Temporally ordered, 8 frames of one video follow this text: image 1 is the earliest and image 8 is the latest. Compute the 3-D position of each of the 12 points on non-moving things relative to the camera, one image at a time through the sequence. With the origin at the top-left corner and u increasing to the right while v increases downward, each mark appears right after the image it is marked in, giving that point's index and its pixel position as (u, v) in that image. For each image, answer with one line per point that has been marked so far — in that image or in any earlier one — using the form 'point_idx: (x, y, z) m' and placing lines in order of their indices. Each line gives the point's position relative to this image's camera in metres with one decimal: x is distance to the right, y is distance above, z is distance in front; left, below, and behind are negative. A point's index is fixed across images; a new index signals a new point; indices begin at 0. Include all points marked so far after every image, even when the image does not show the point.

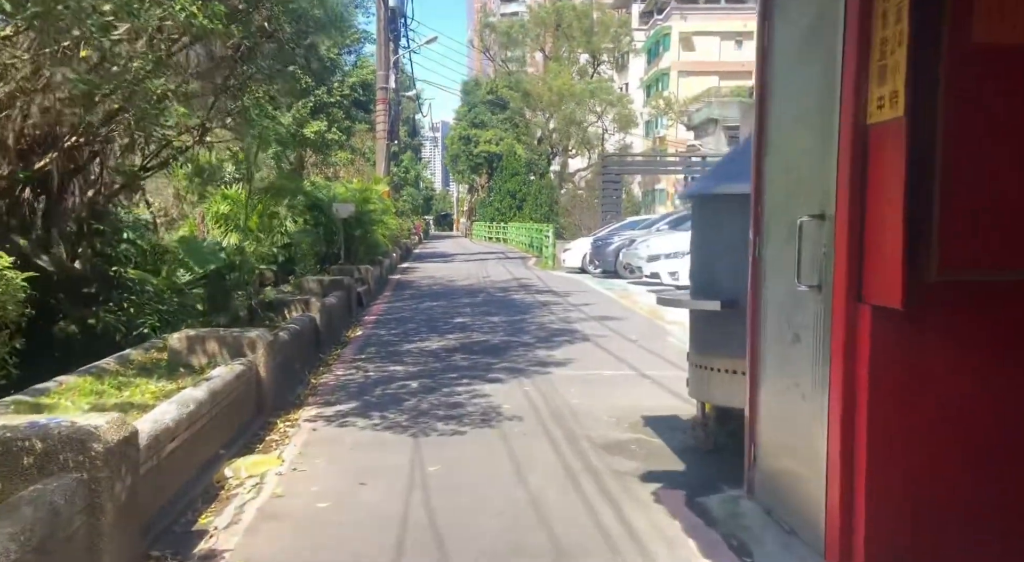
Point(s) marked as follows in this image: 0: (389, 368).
0: (-1.4, -1.0, +9.7) m
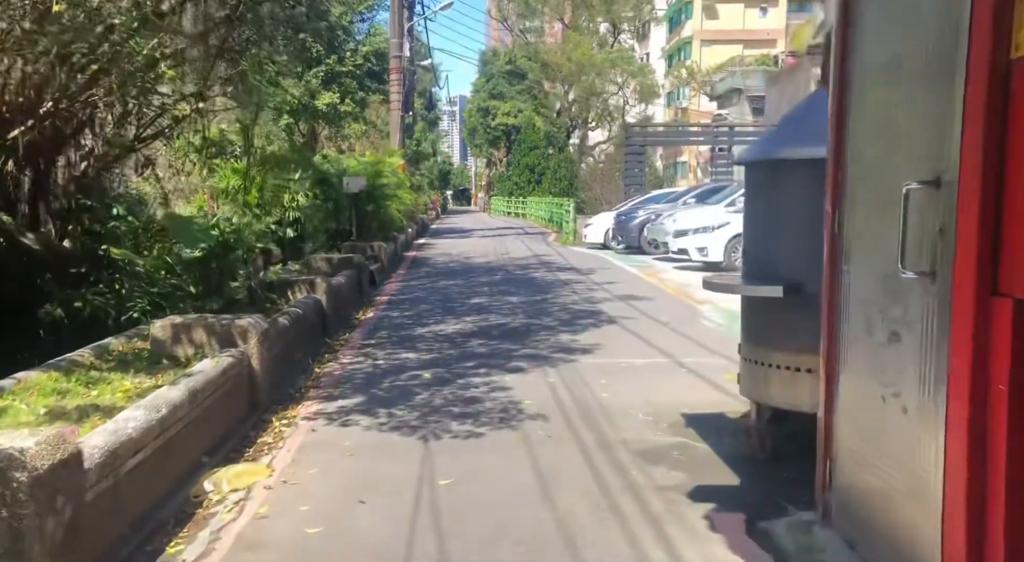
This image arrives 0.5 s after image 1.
0: (-1.1, -0.8, +8.9) m
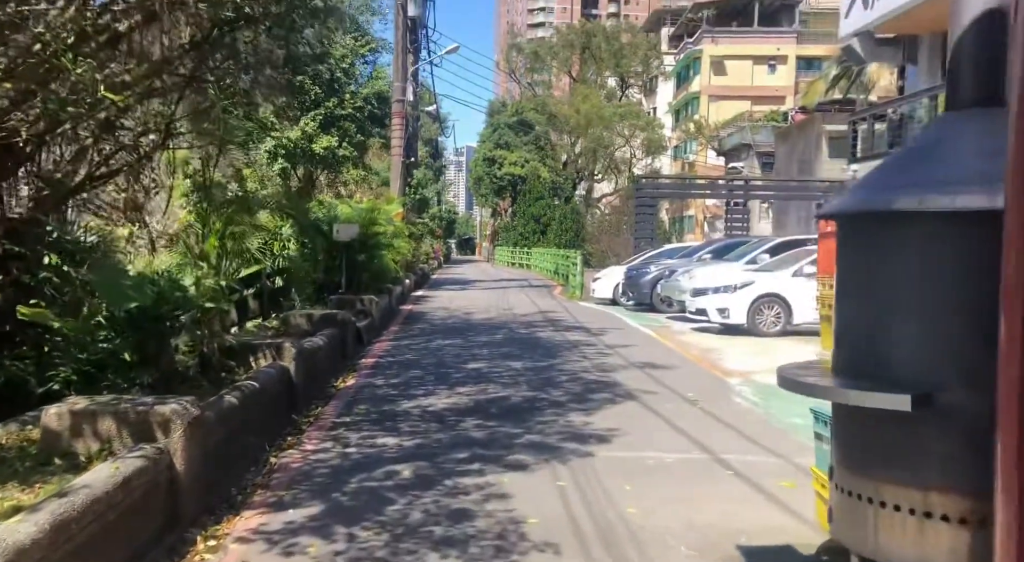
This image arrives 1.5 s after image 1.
0: (-1.1, -1.3, +7.4) m
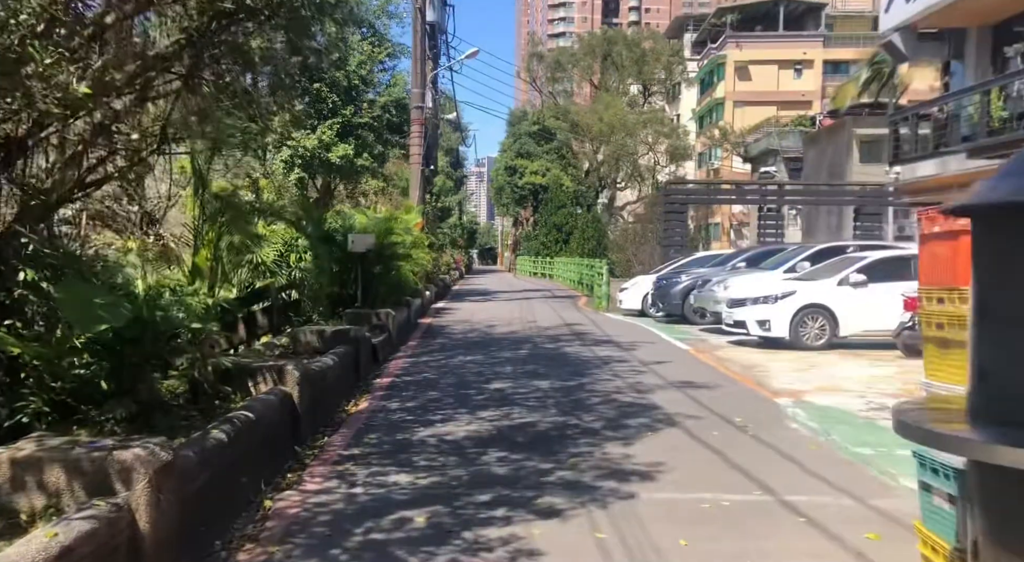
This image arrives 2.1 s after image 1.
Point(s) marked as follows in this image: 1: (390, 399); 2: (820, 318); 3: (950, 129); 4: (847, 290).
0: (-0.9, -1.5, +6.5) m
1: (-1.4, -1.3, +9.9) m
2: (+5.3, -0.6, +15.0) m
3: (+9.3, +3.2, +18.6) m
4: (+5.7, -0.2, +14.9) m
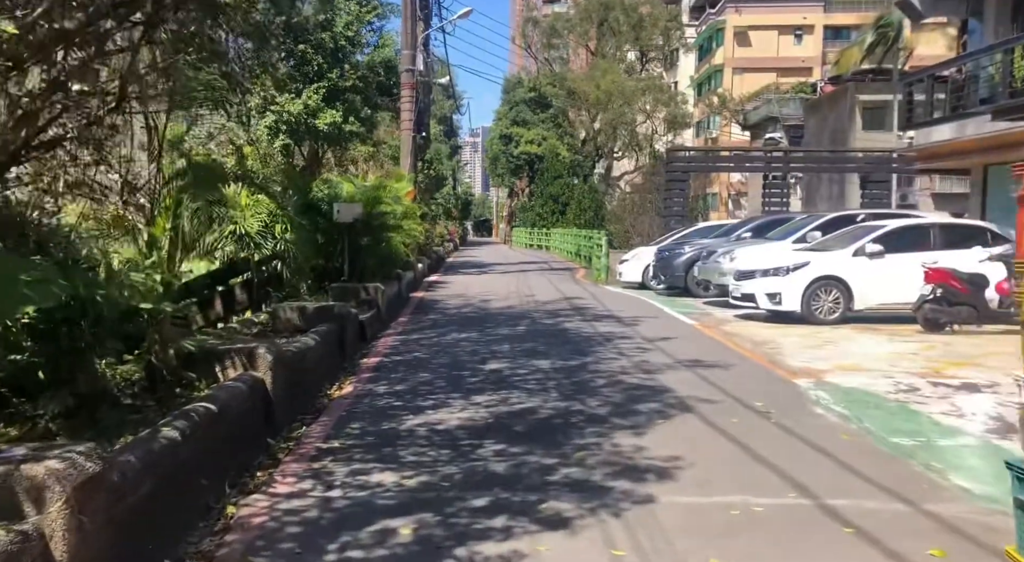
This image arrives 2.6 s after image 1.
0: (-0.9, -1.3, +5.7) m
1: (-1.4, -1.0, +9.1) m
2: (+5.2, -0.2, +14.2) m
3: (+9.2, +3.8, +17.7) m
4: (+5.6, +0.3, +14.1) m
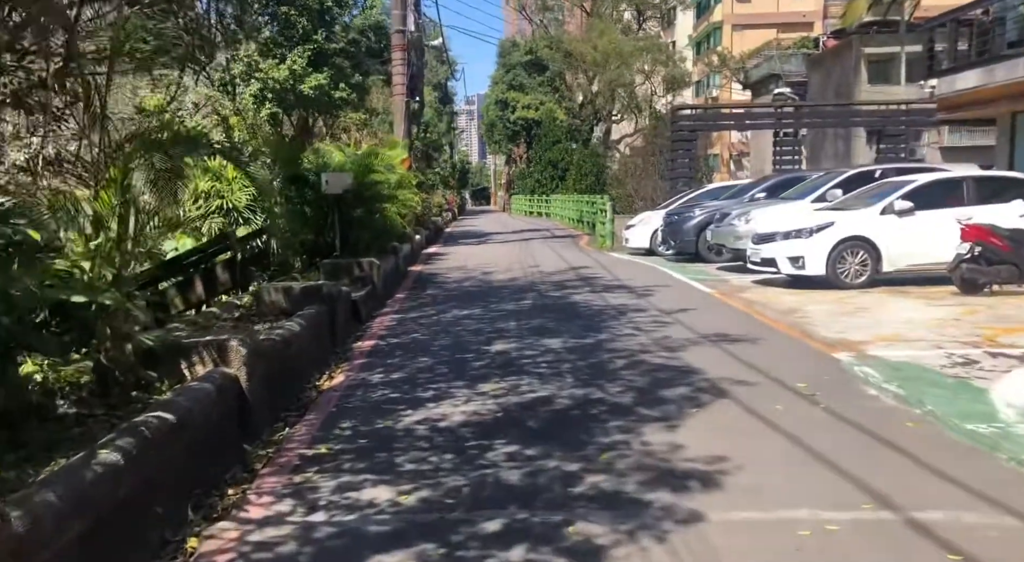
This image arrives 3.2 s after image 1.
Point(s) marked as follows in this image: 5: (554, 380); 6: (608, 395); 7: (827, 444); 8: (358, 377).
0: (-0.8, -1.2, +4.8) m
1: (-1.3, -0.8, +8.2) m
2: (+5.3, +0.4, +13.3) m
3: (+9.2, +4.7, +16.6) m
4: (+5.7, +0.9, +13.1) m
5: (+0.4, -0.8, +7.5) m
6: (+0.8, -0.9, +6.9) m
7: (+2.0, -1.0, +5.5) m
8: (-1.4, -0.9, +7.9) m
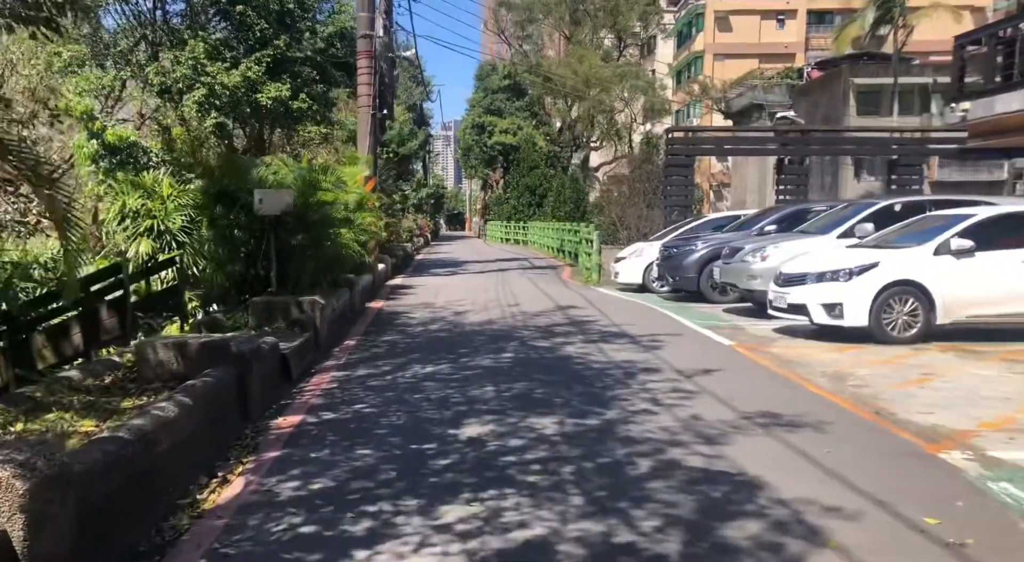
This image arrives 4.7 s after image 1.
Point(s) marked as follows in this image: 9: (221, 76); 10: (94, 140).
0: (-0.9, -1.5, +2.3) m
1: (-1.5, -1.2, +5.7) m
2: (+5.0, -0.2, +11.0) m
3: (+8.8, +3.8, +14.6) m
4: (+5.4, +0.3, +10.9) m
5: (+0.2, -1.2, +5.1) m
6: (+0.6, -1.3, +4.5) m
7: (+1.9, -1.4, +3.1) m
8: (-1.5, -1.2, +5.3) m
9: (-6.2, +4.4, +18.6) m
10: (-7.9, +2.7, +16.5) m
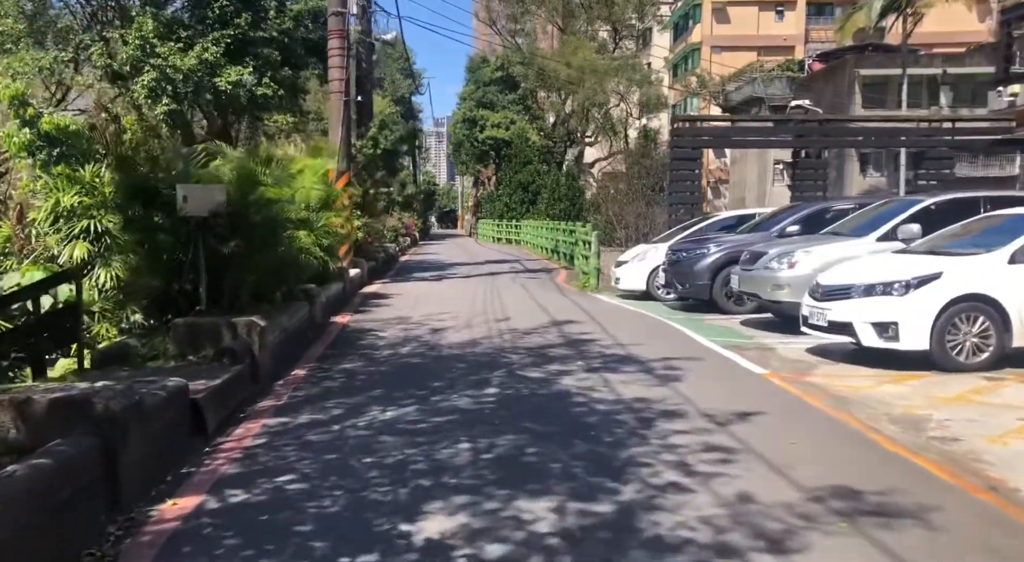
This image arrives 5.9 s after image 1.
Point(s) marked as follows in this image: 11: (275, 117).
0: (-1.0, -1.7, +0.3) m
1: (-1.6, -1.4, +3.7) m
2: (+4.9, -0.4, +9.1) m
3: (+8.7, +3.7, +12.7) m
4: (+5.3, +0.1, +8.9) m
5: (+0.1, -1.4, +3.1) m
6: (+0.5, -1.5, +2.5) m
7: (+1.8, -1.5, +1.2) m
8: (-1.6, -1.4, +3.4) m
9: (-6.4, +4.3, +16.6) m
10: (-8.0, +2.5, +14.5) m
11: (-5.3, +3.6, +19.7) m
